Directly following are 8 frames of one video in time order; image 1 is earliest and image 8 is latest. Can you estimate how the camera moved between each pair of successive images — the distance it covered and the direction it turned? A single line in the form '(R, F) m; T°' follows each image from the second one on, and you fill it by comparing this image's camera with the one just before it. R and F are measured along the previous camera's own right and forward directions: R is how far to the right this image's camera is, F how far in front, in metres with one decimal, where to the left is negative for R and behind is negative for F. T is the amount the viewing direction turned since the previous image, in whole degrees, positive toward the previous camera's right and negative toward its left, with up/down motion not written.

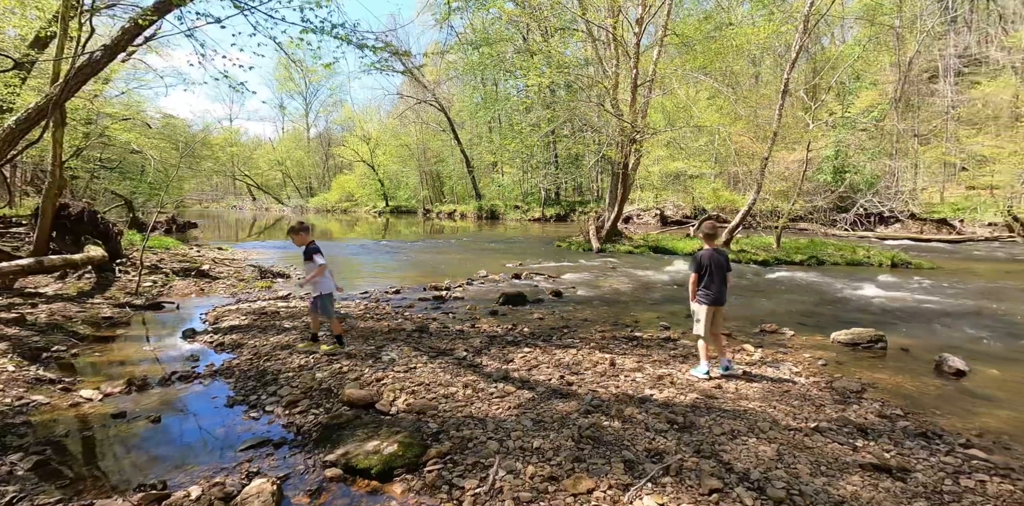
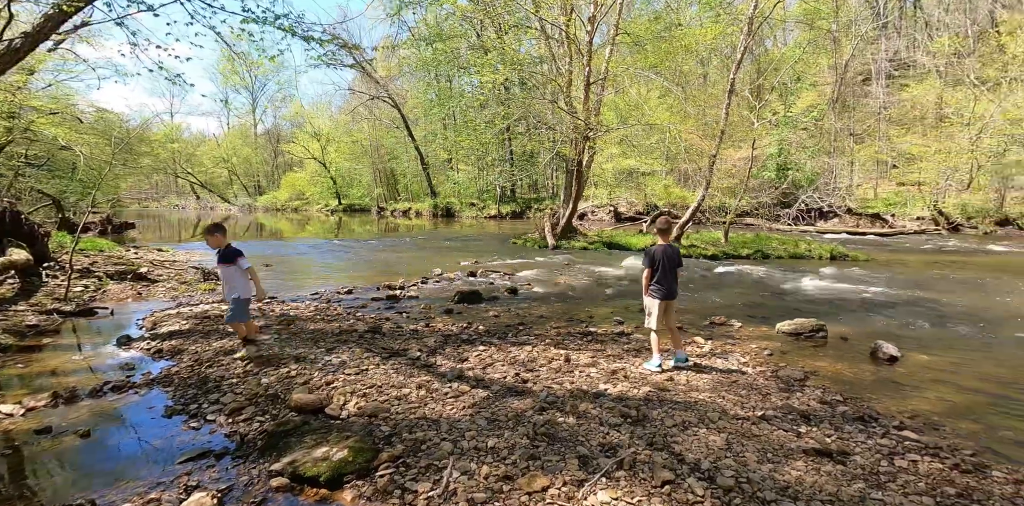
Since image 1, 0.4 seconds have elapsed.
(0.0, +0.1) m; +5°
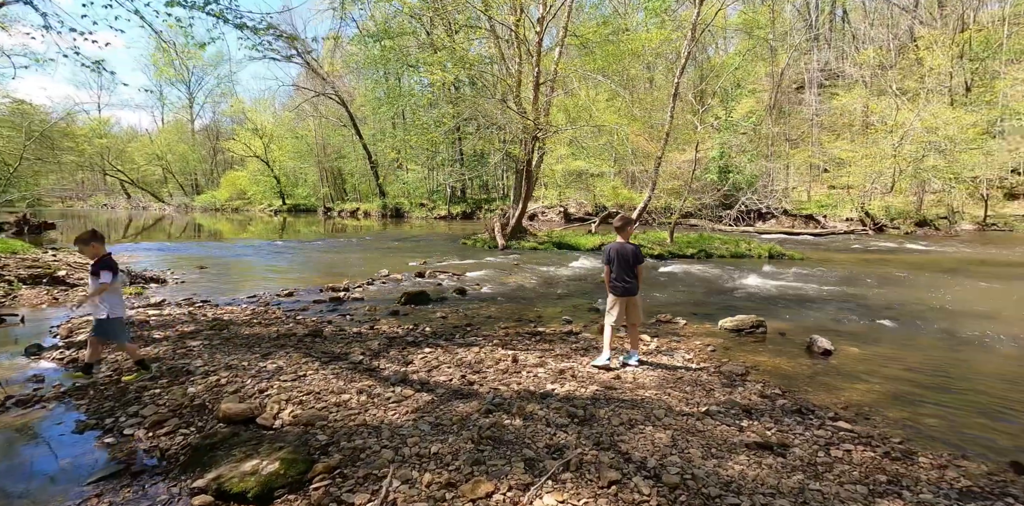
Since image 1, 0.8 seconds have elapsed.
(+0.1, +0.1) m; +5°
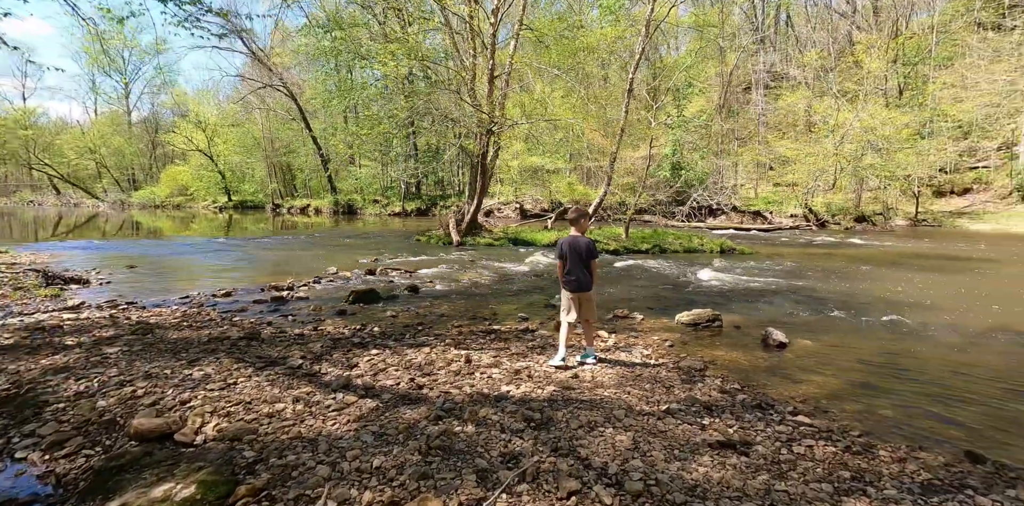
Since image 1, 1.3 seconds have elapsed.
(0.0, +0.3) m; +5°
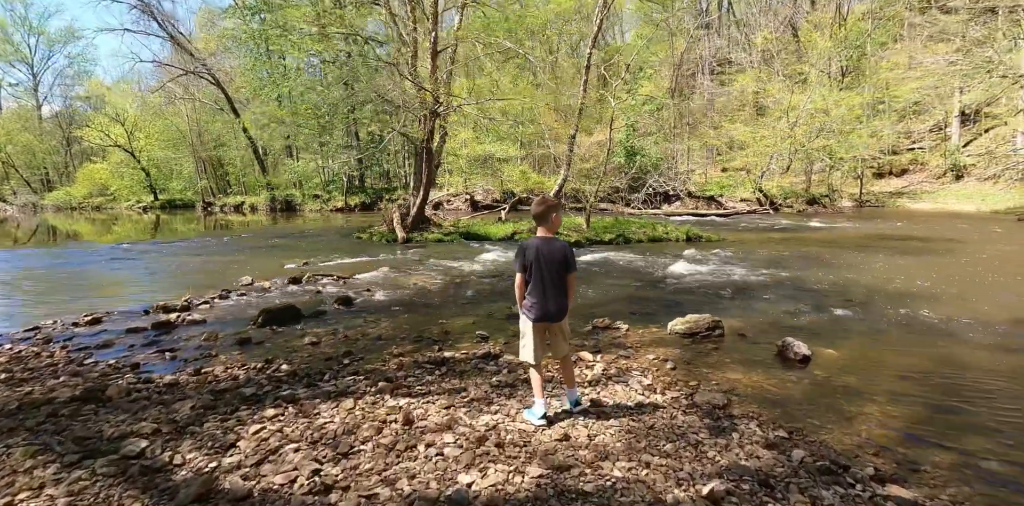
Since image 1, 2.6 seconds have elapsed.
(0.0, +1.8) m; +5°
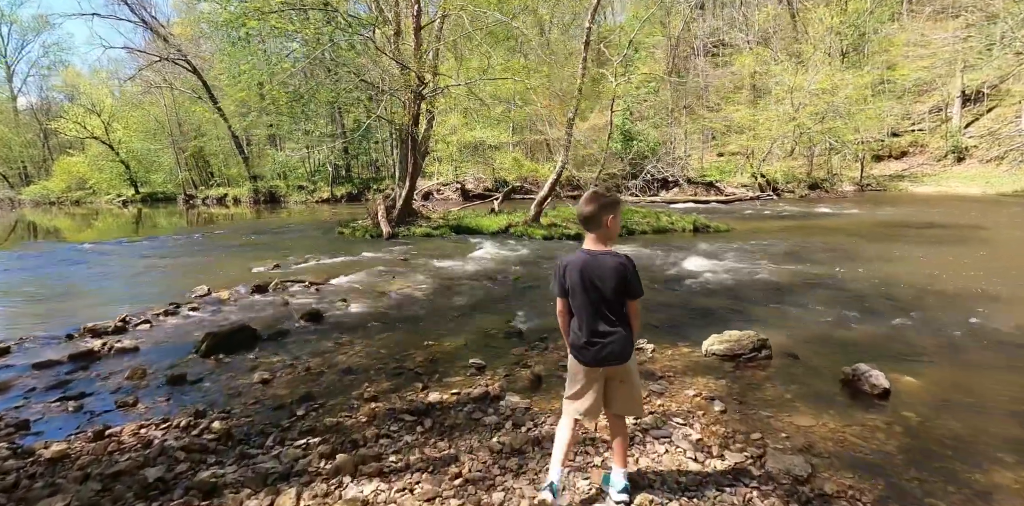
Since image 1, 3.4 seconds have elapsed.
(-0.1, +1.3) m; +1°
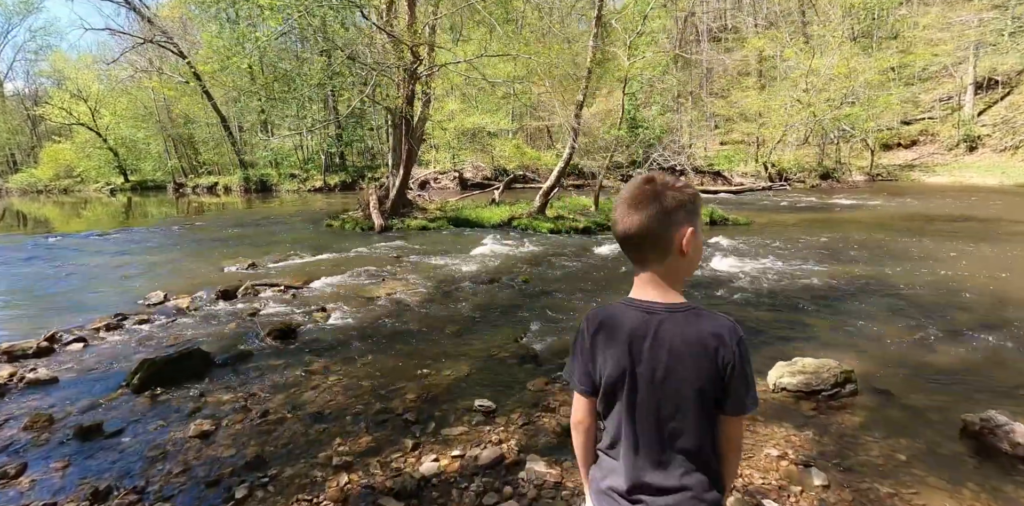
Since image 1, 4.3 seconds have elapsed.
(-0.2, +1.3) m; 0°
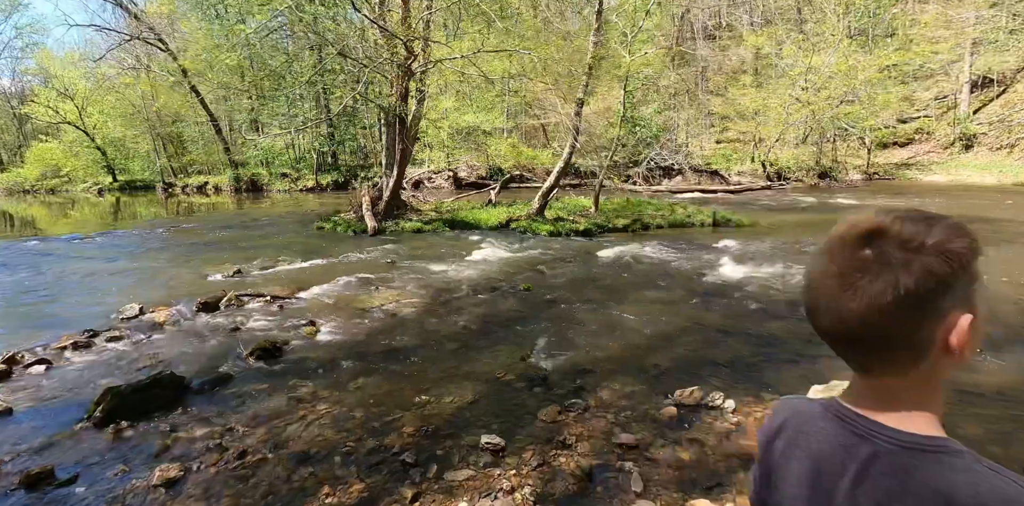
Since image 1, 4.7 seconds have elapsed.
(-0.1, +0.5) m; +1°
